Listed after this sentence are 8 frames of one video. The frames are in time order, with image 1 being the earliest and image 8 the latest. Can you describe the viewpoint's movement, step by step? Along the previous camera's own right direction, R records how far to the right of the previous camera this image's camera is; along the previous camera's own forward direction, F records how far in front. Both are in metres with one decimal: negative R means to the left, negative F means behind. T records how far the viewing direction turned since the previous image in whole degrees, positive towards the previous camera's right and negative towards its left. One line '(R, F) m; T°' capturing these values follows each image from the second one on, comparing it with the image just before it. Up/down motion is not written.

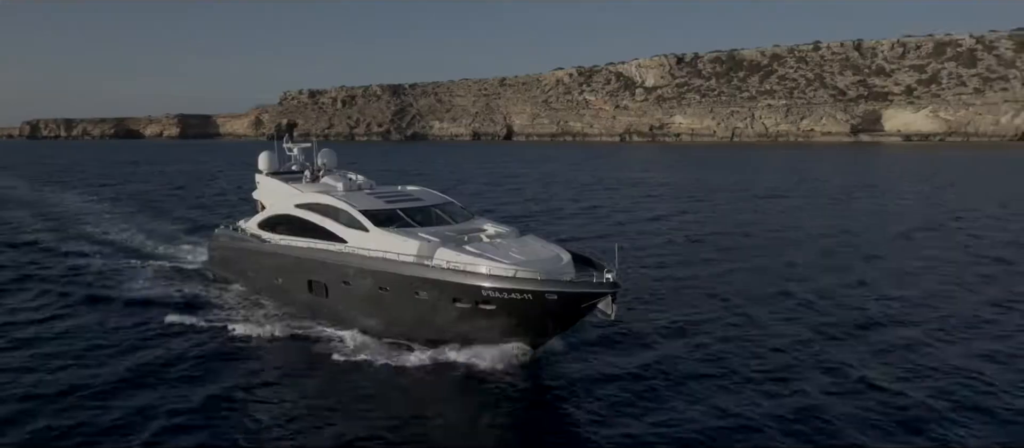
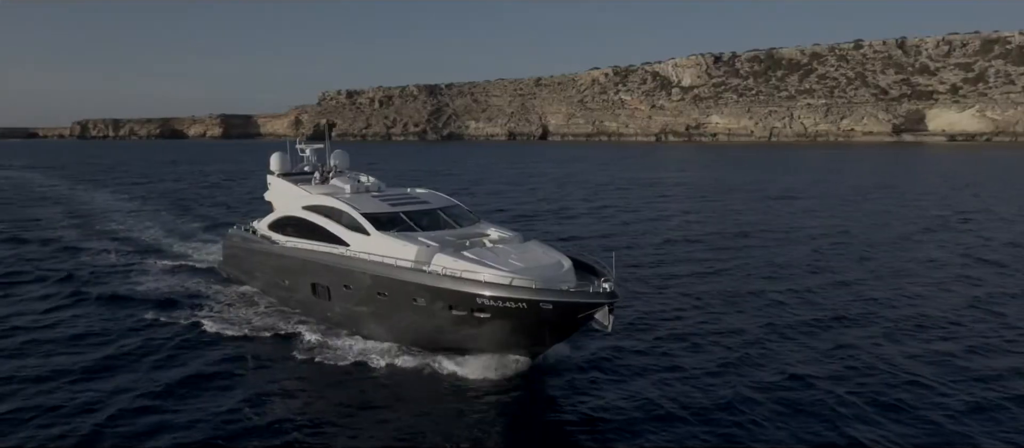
(-1.4, -1.2) m; -2°
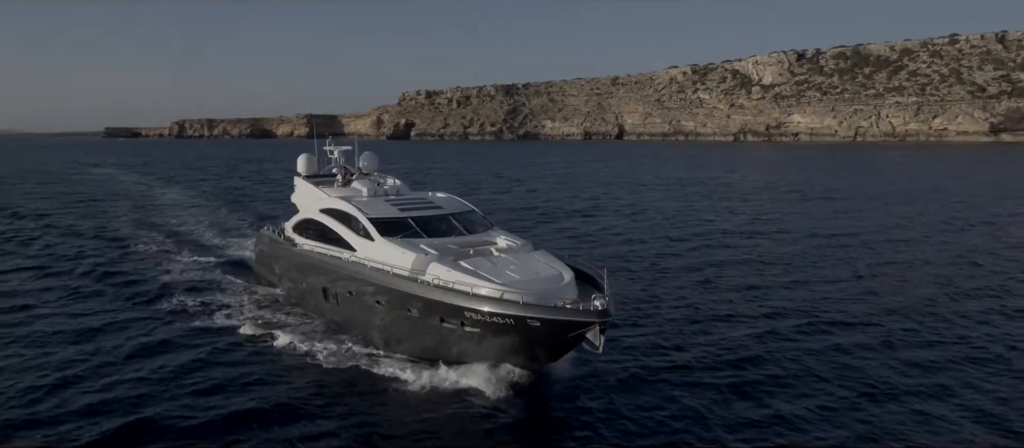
(+2.5, -1.0) m; -6°
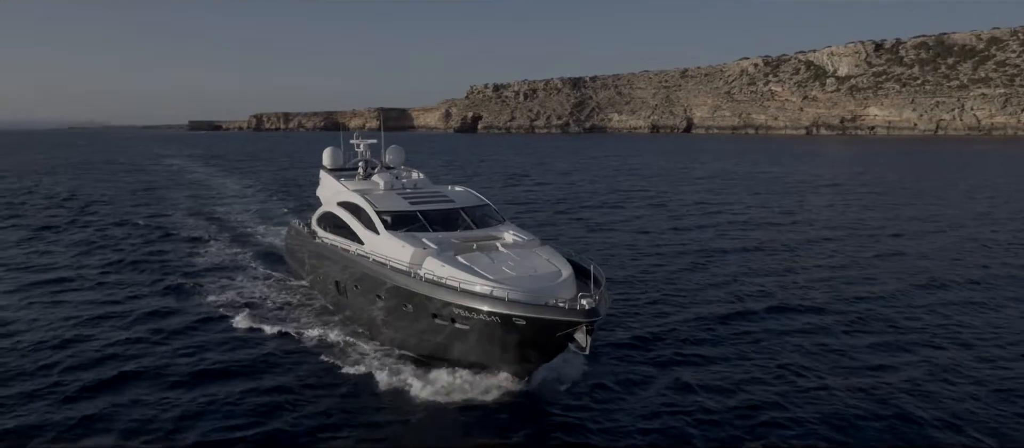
(+2.1, -1.0) m; -5°
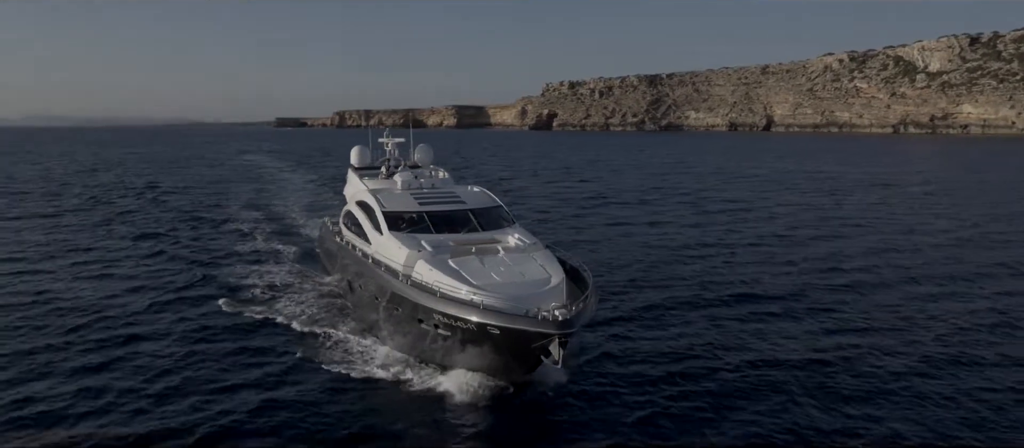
(+2.3, -1.3) m; -6°
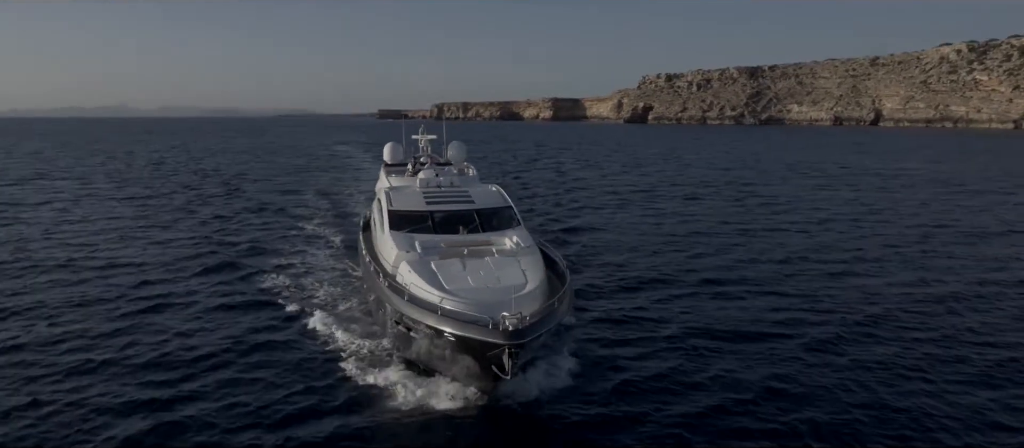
(+2.6, -1.9) m; -7°
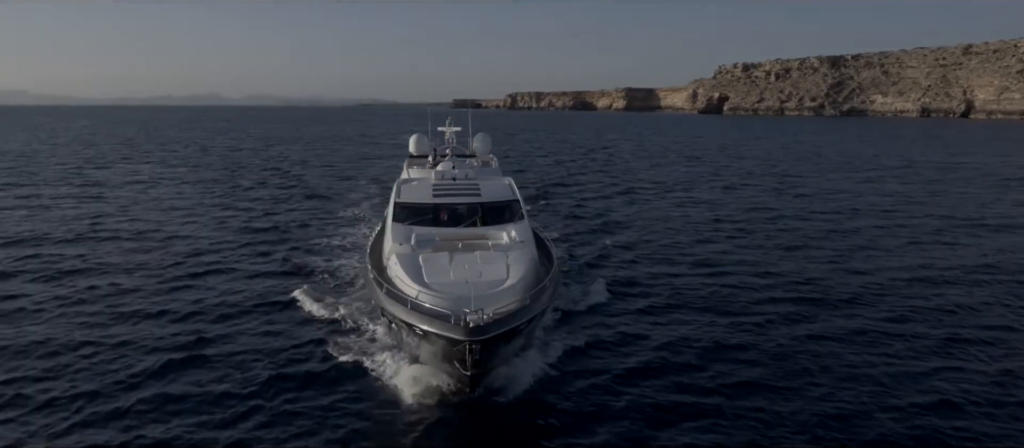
(+1.7, -1.5) m; -6°
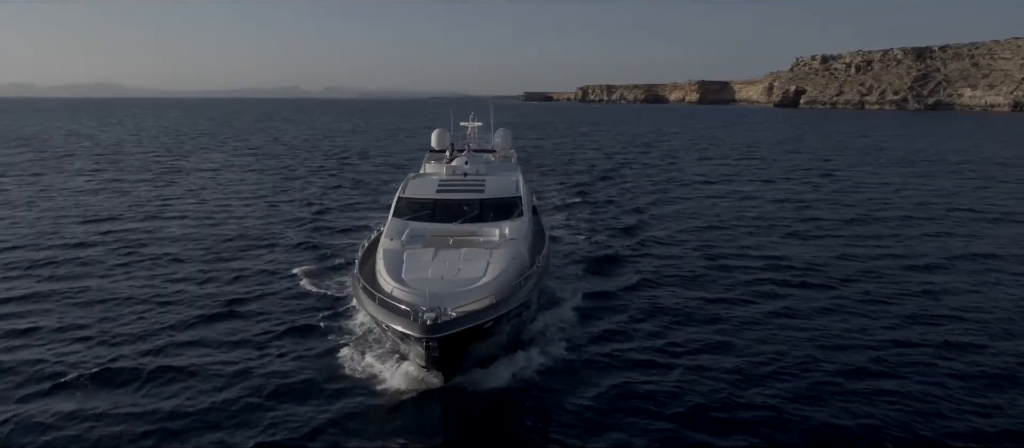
(+1.5, -1.5) m; -5°
